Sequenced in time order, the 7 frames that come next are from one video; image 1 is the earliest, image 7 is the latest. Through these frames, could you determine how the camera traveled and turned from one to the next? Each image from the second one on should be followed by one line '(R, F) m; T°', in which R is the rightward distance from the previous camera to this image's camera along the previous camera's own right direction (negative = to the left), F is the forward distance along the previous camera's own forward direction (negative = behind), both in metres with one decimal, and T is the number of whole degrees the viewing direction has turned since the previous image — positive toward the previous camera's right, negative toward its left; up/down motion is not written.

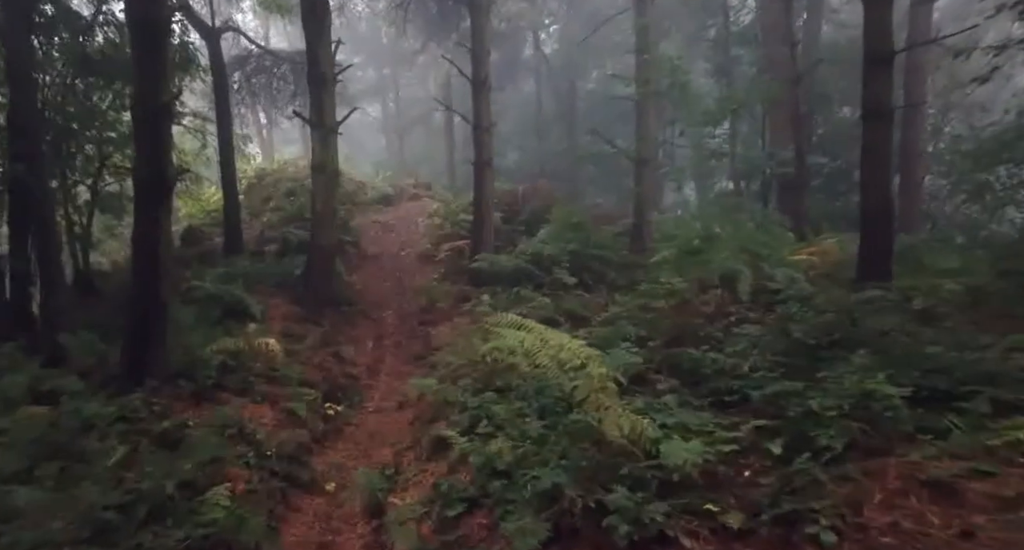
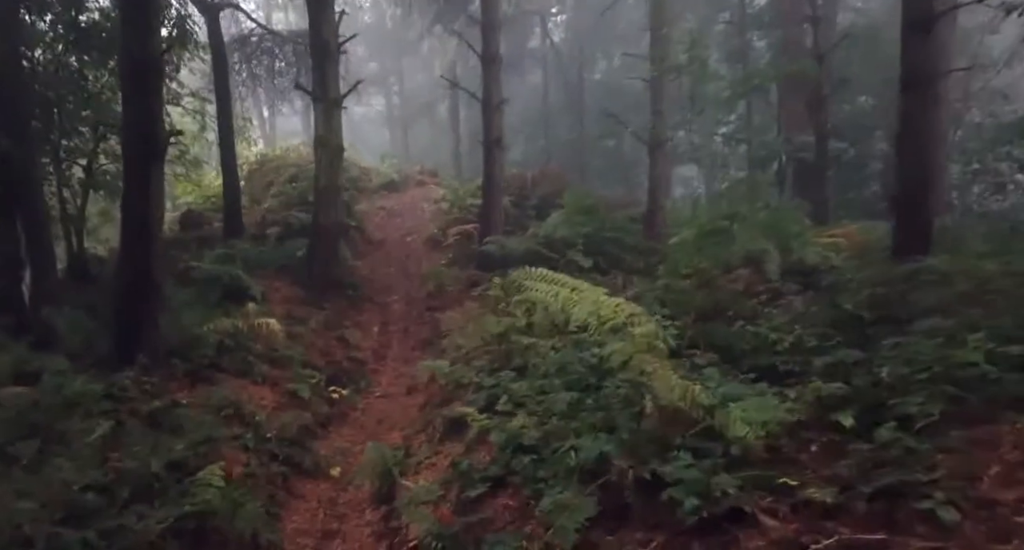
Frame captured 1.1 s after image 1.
(-0.2, +0.7) m; 0°
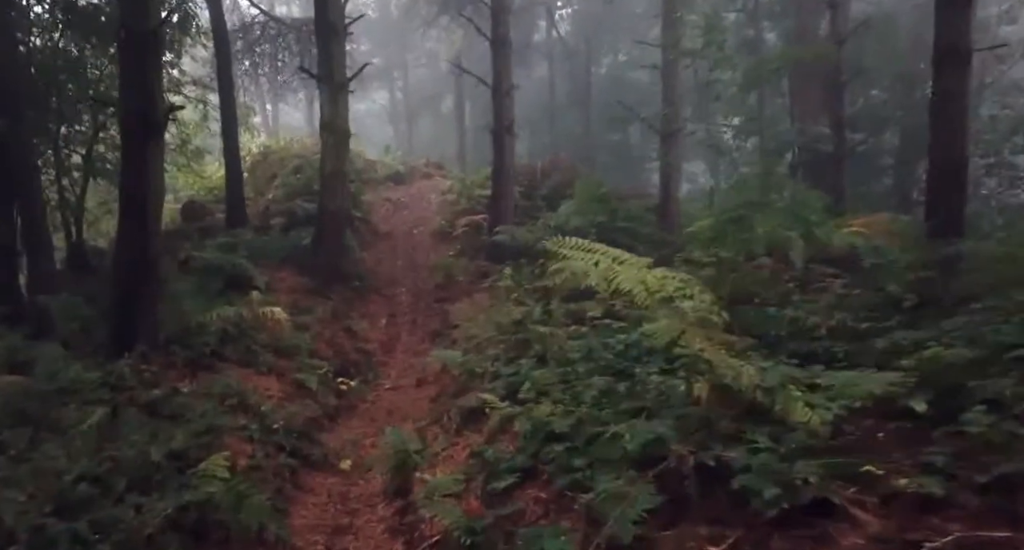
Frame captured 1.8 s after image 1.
(-0.2, +0.5) m; 0°
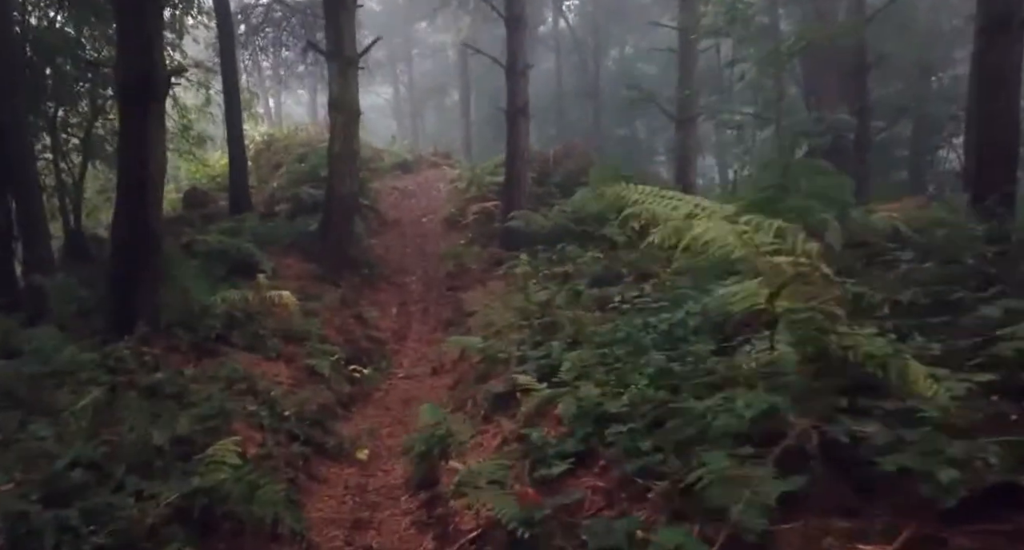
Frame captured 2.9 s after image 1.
(-0.3, +0.6) m; 0°
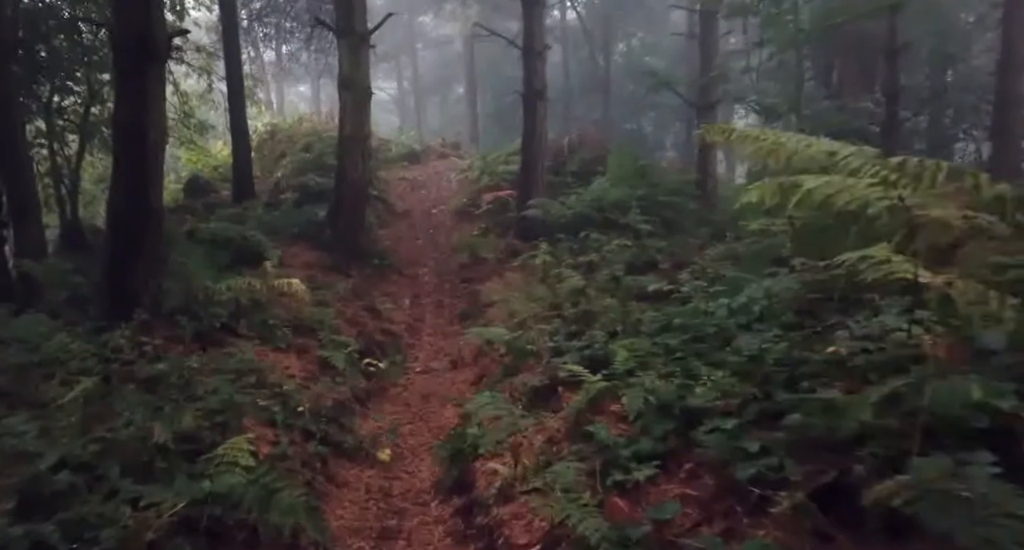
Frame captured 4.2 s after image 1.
(-0.3, +0.7) m; 0°
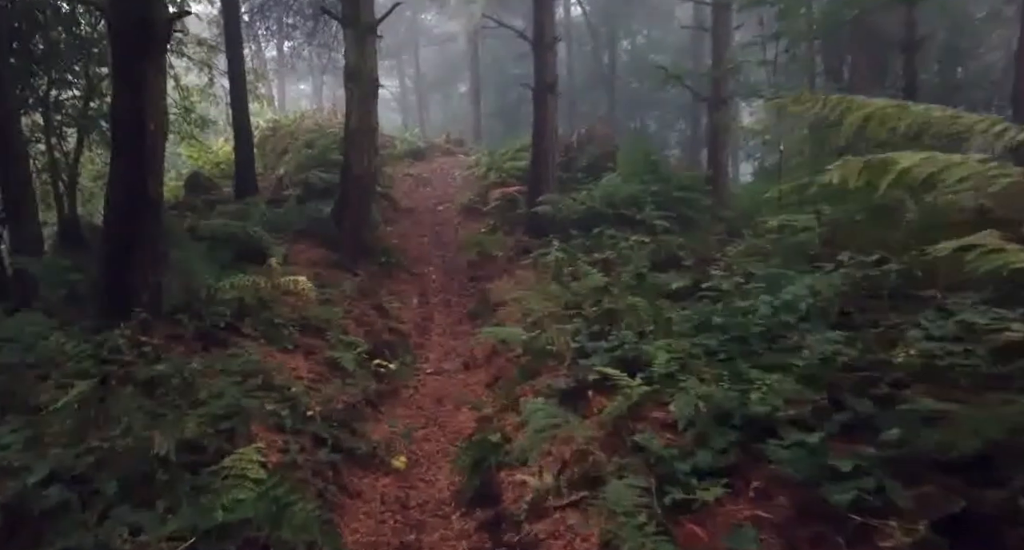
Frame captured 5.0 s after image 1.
(-0.2, +0.4) m; 0°
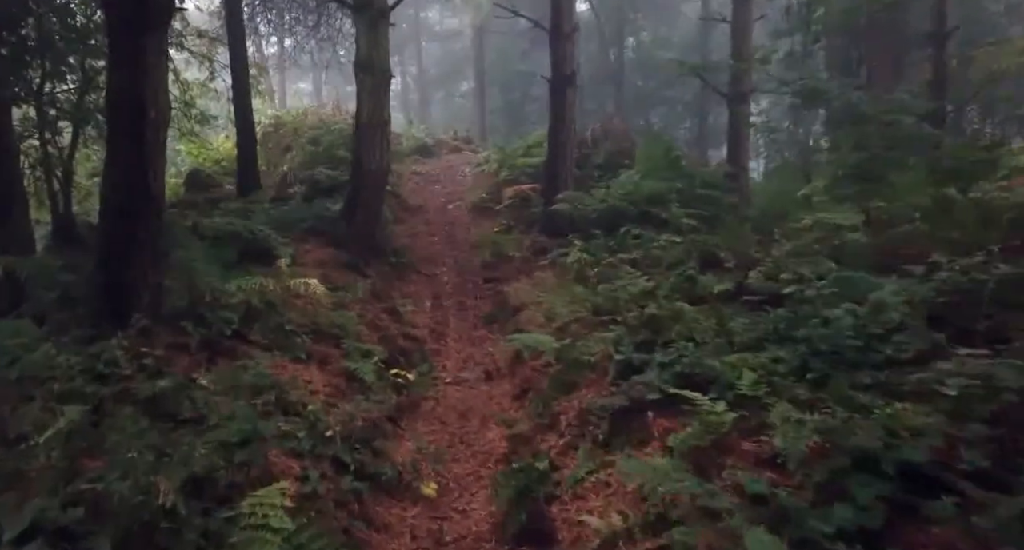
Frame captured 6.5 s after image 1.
(-0.3, +0.7) m; 0°
